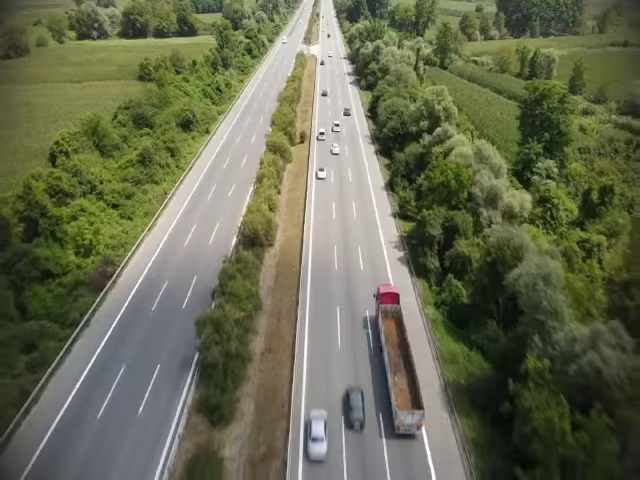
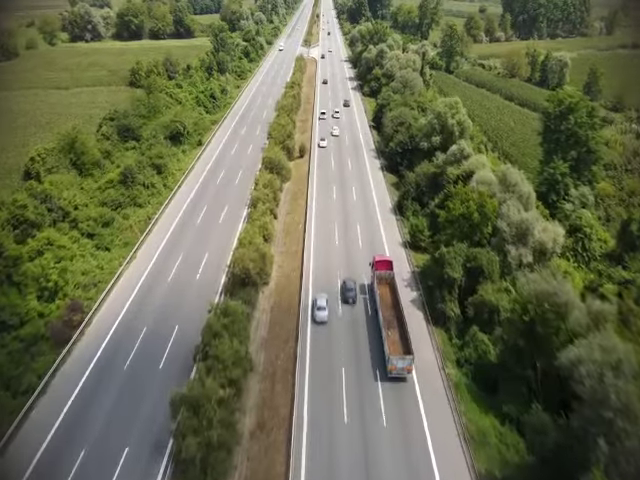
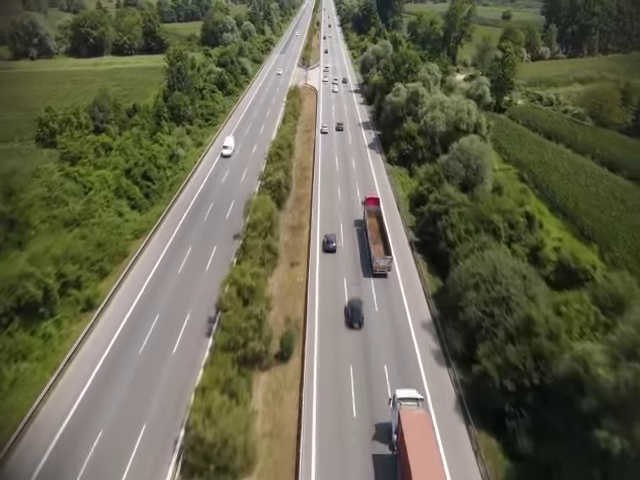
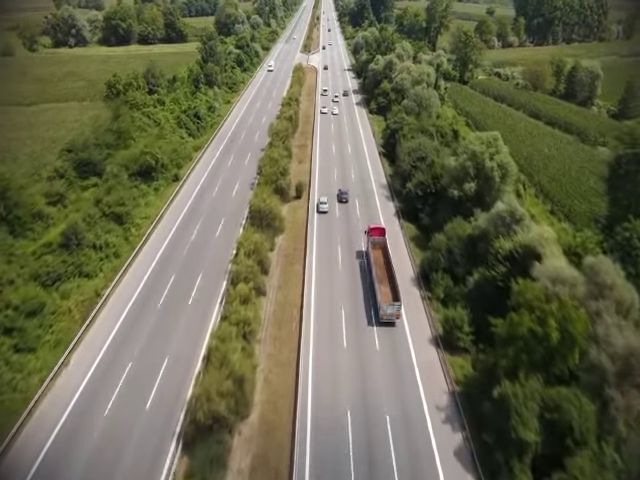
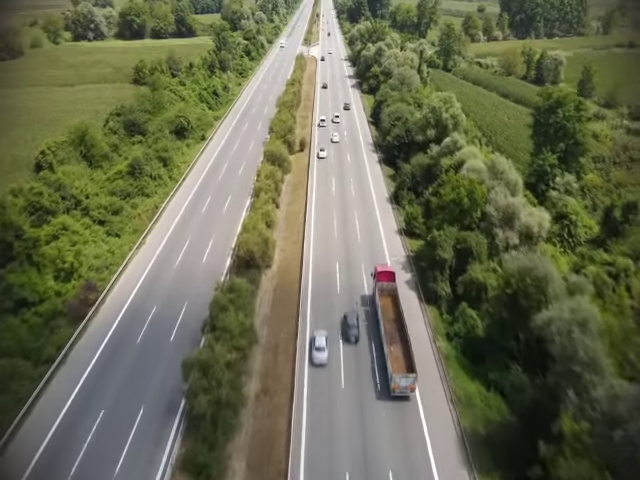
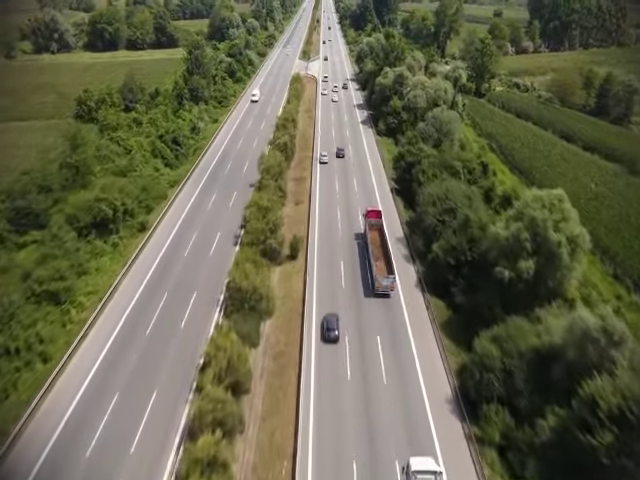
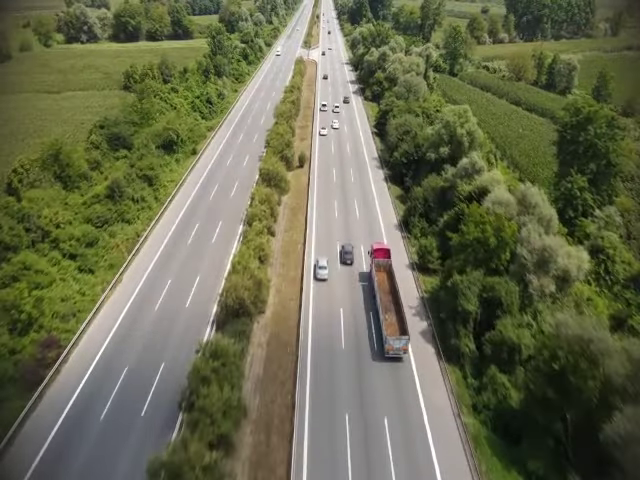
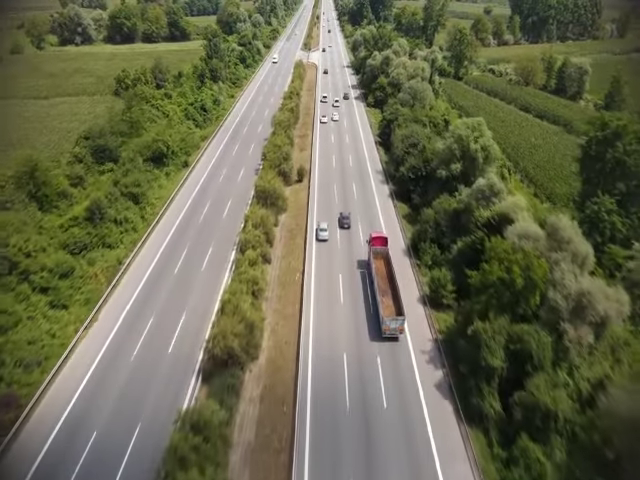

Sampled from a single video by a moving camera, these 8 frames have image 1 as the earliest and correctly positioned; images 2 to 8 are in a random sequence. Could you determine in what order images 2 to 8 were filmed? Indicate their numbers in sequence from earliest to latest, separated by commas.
5, 2, 7, 8, 4, 6, 3
